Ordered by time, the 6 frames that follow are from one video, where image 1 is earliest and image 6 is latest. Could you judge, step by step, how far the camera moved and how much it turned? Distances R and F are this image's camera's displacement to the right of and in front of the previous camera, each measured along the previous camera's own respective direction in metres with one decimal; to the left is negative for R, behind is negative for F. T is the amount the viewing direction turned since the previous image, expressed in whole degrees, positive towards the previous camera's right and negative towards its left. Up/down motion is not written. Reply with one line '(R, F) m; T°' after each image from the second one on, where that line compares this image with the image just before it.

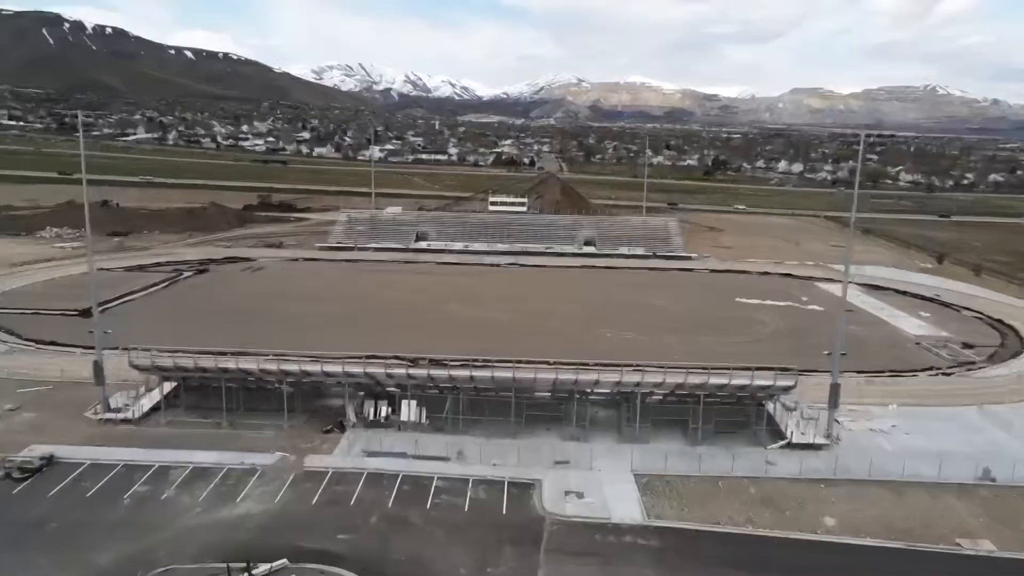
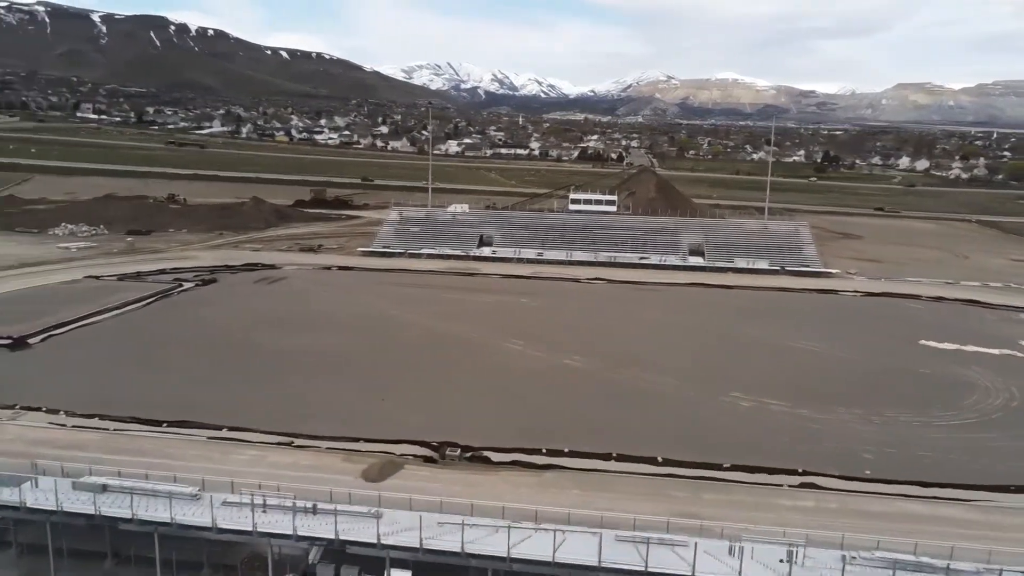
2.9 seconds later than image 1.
(-0.1, +6.6) m; -6°
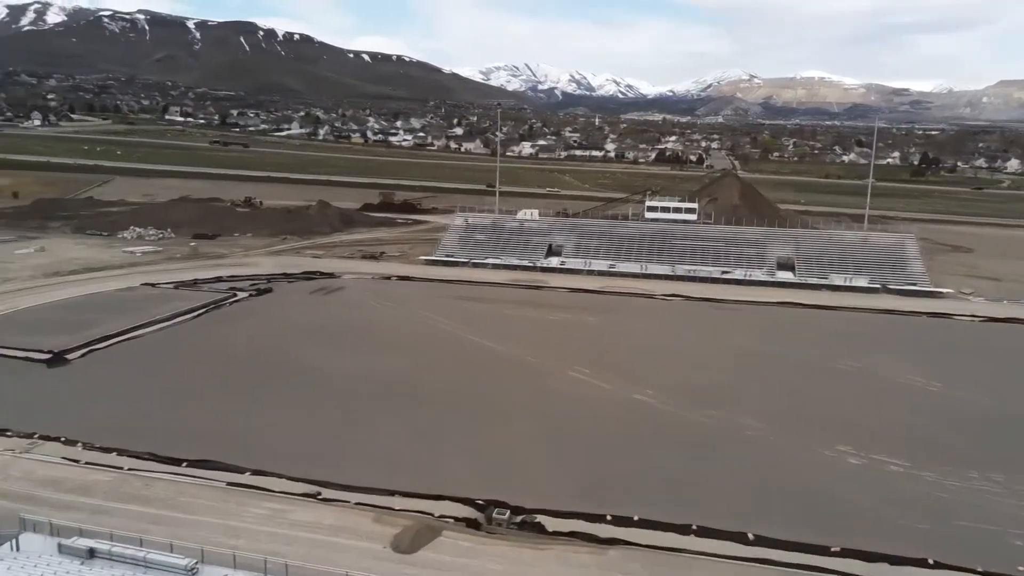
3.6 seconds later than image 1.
(+0.1, +1.7) m; -6°
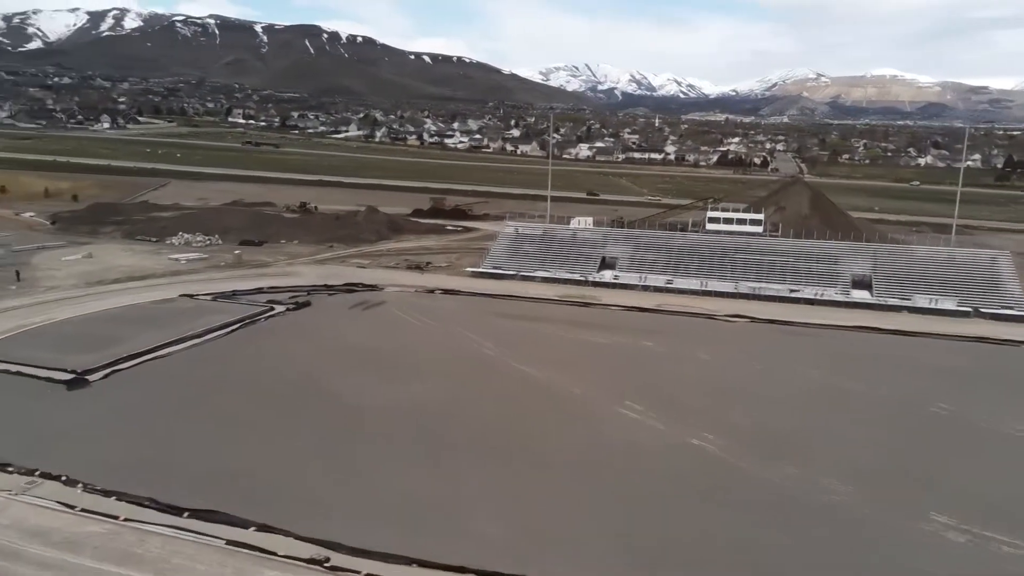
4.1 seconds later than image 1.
(+0.2, +1.3) m; -4°
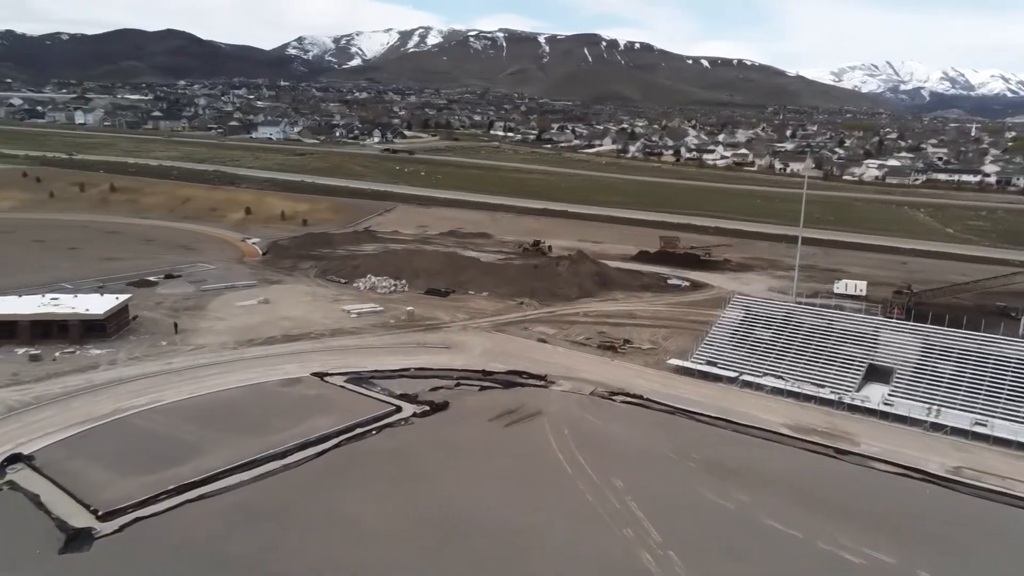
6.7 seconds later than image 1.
(+1.0, +5.9) m; -20°
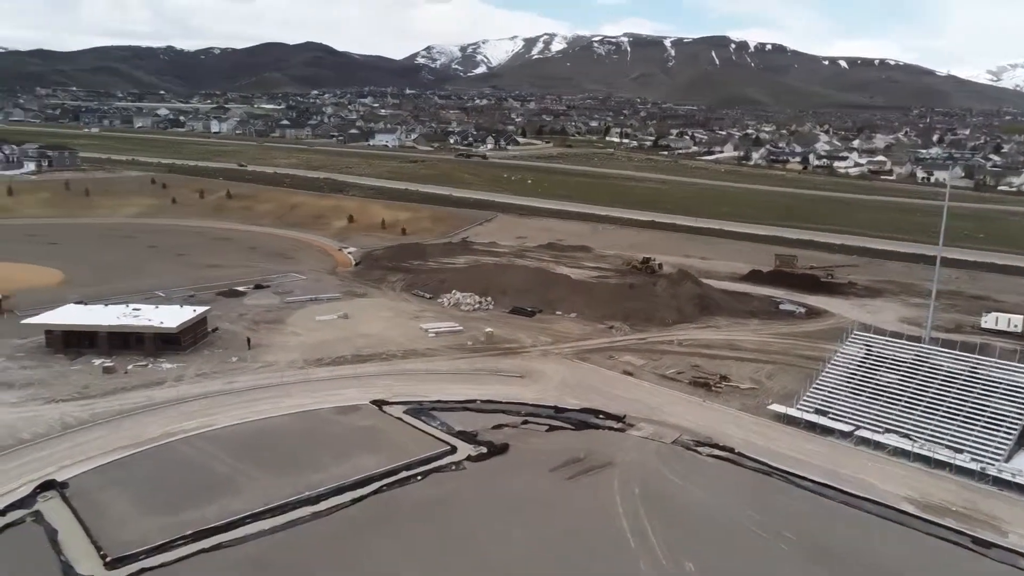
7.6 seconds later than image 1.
(+0.9, +1.8) m; -9°
